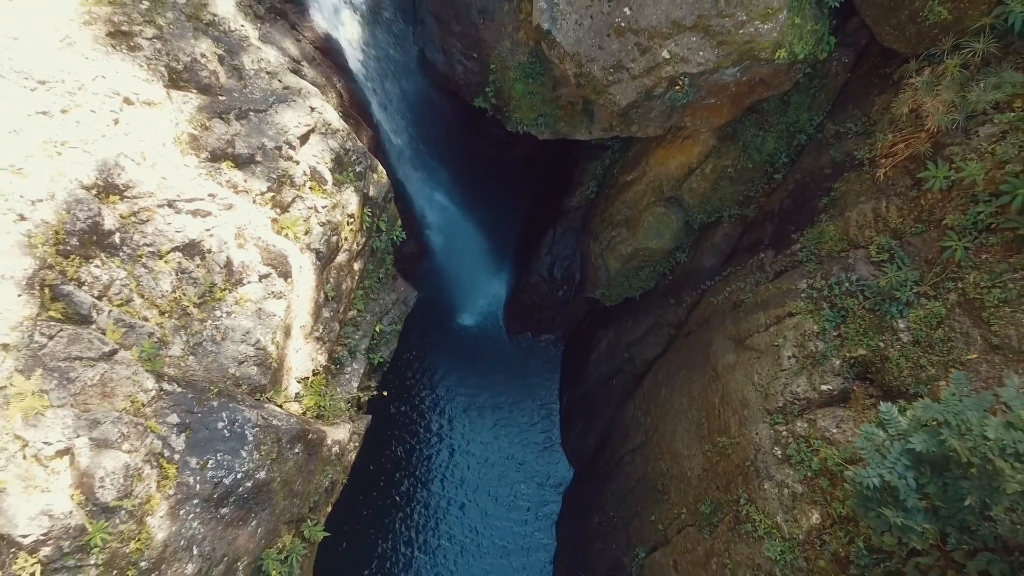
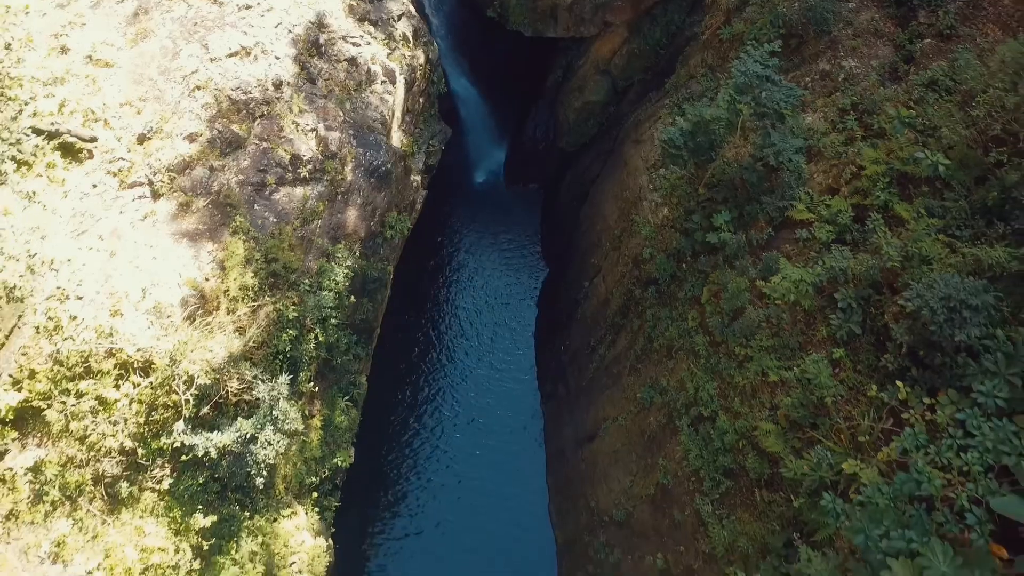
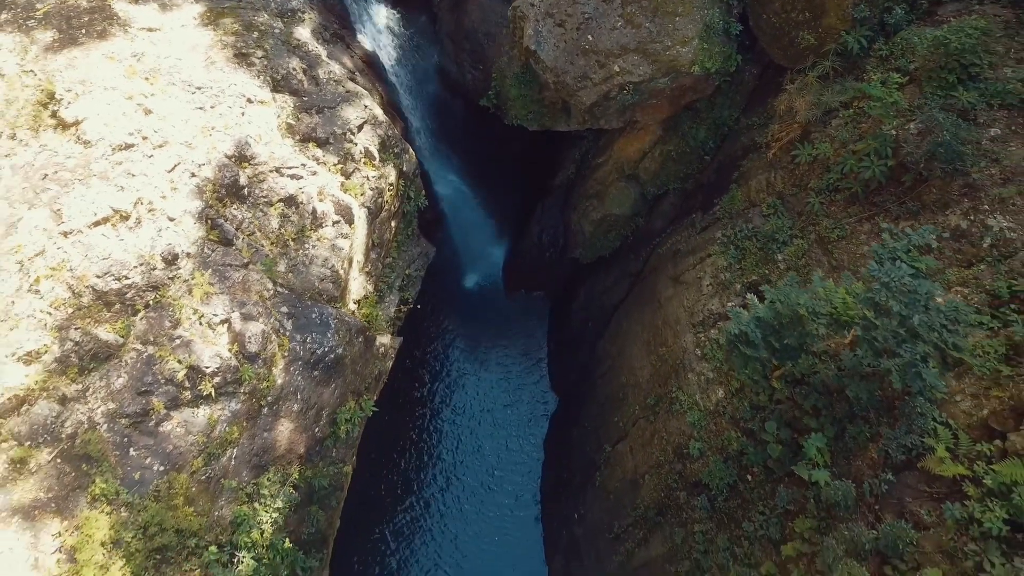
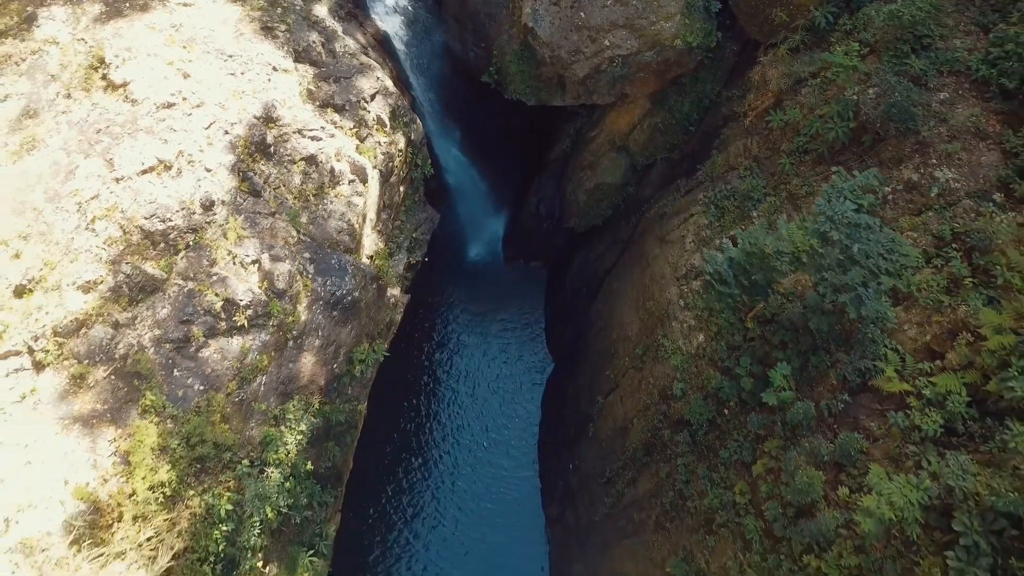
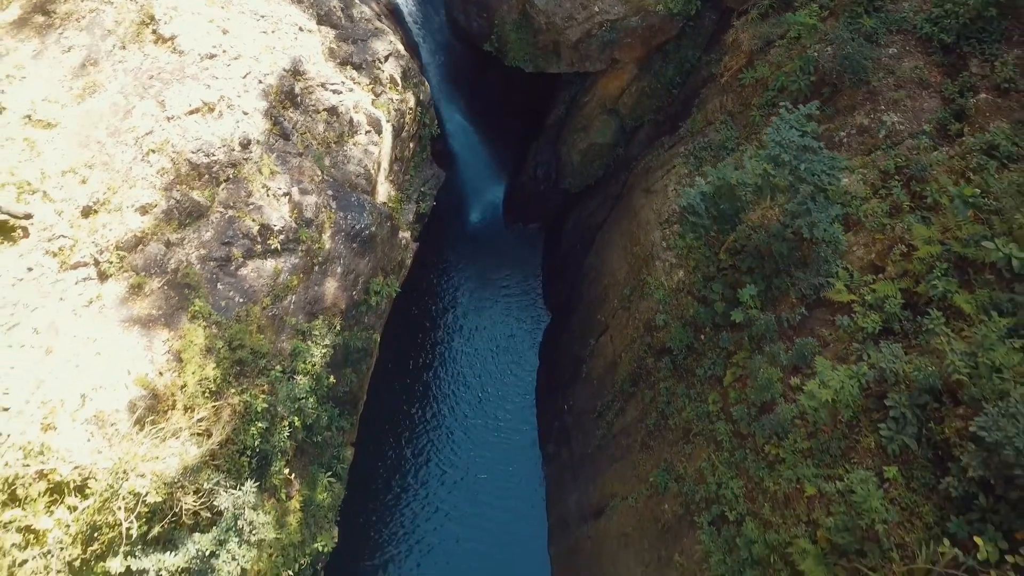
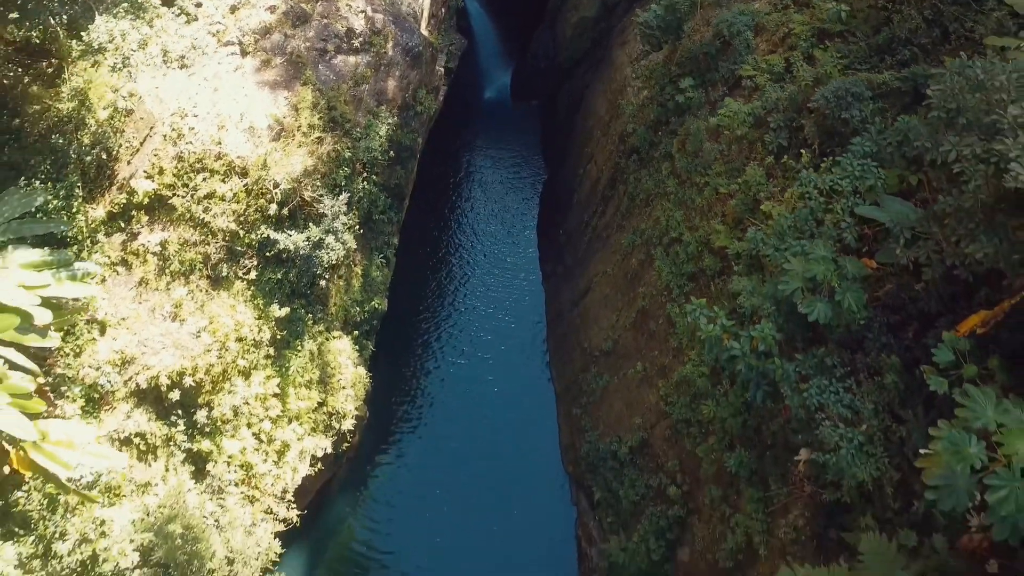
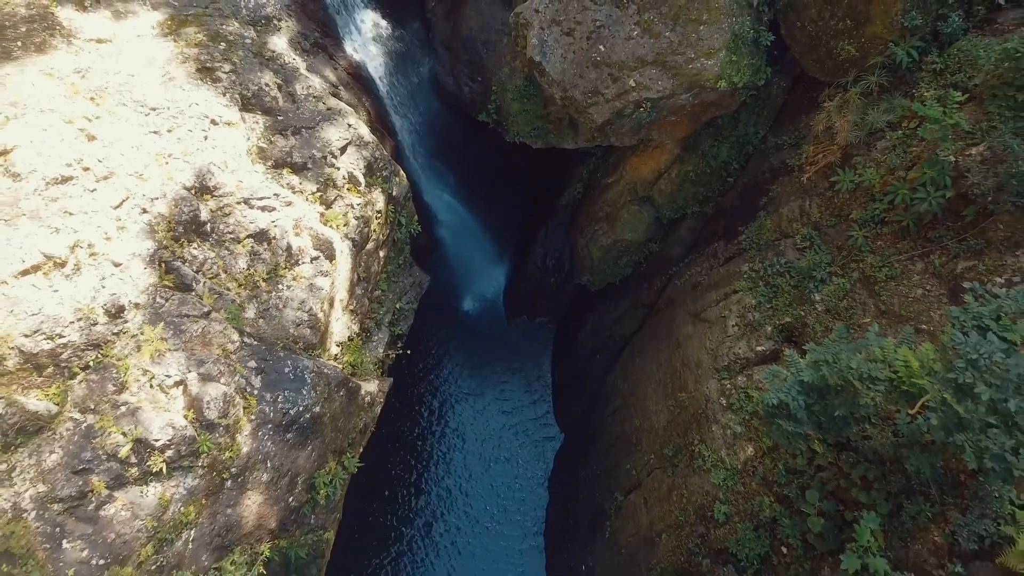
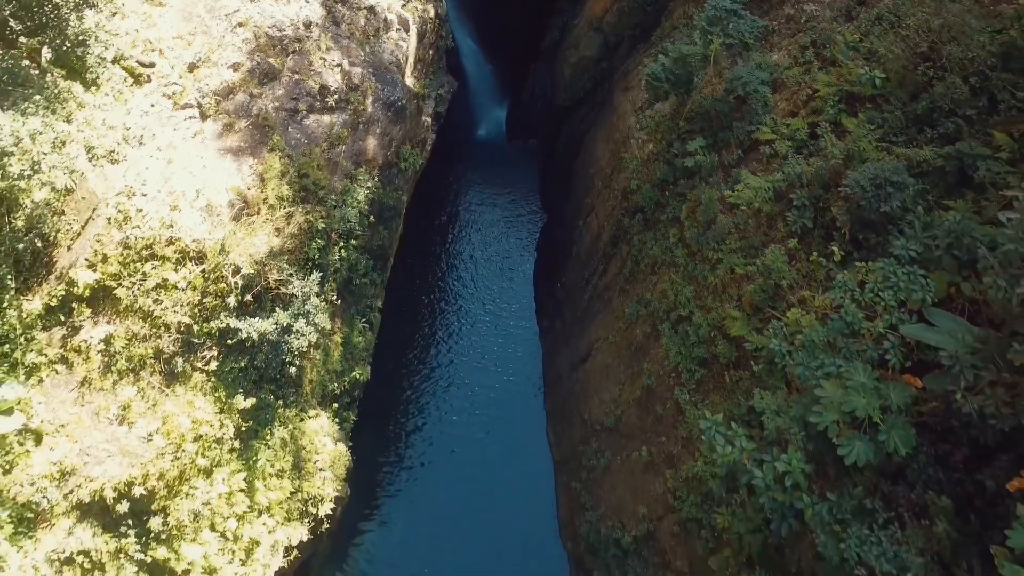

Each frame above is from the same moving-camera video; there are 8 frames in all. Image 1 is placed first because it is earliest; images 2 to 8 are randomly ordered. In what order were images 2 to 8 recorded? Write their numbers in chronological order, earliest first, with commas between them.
7, 3, 4, 5, 2, 8, 6
